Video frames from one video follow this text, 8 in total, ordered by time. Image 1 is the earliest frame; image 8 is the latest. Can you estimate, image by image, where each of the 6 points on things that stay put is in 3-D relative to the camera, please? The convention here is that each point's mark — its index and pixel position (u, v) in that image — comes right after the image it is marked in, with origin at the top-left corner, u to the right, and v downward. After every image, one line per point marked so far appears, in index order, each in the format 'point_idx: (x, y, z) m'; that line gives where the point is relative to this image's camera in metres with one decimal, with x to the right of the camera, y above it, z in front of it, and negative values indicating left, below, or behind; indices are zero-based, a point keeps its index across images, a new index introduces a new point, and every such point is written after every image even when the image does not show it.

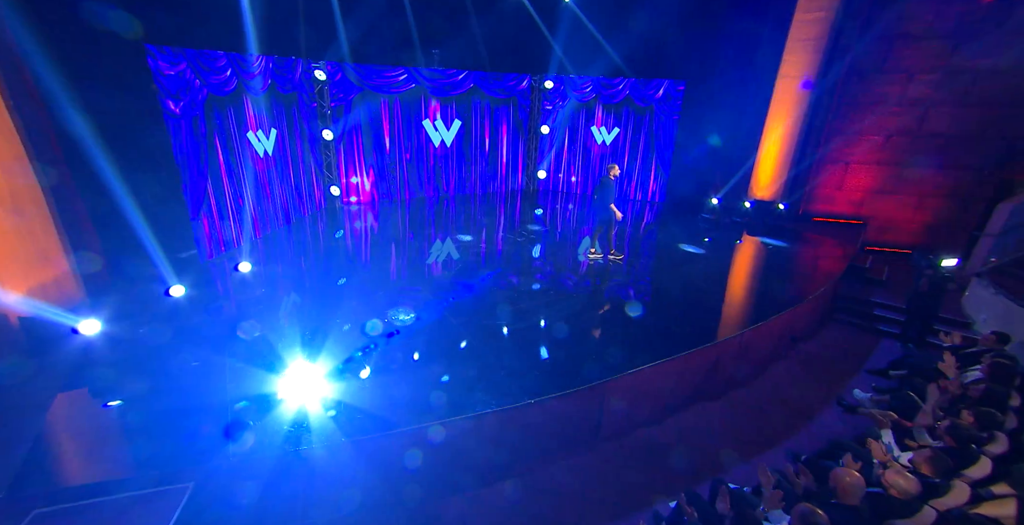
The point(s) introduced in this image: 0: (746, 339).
0: (+2.9, -1.0, +4.9) m
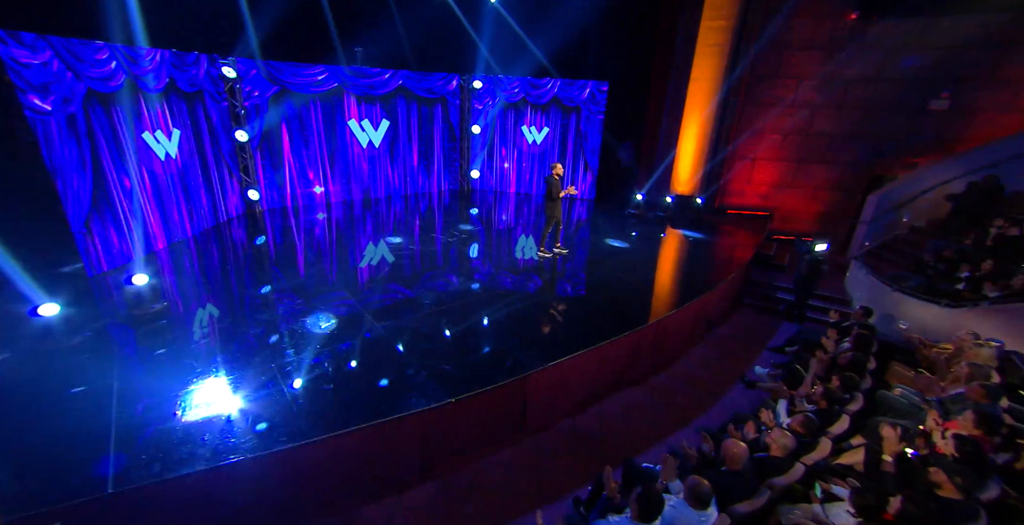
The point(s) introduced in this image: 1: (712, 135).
0: (+2.0, -0.9, +5.3) m
1: (+4.6, +2.9, +8.8) m
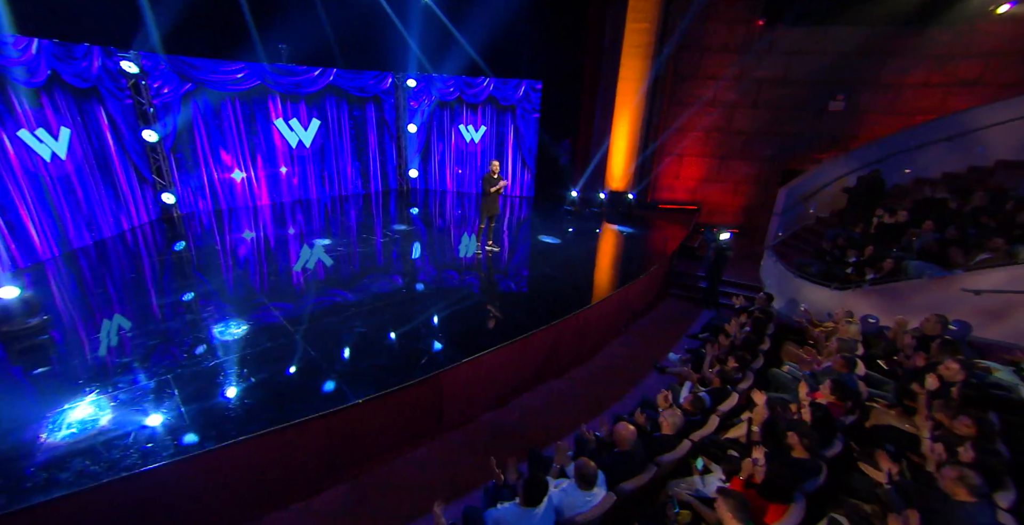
0: (+1.0, -0.8, +5.5) m
1: (+3.1, +3.1, +9.2) m
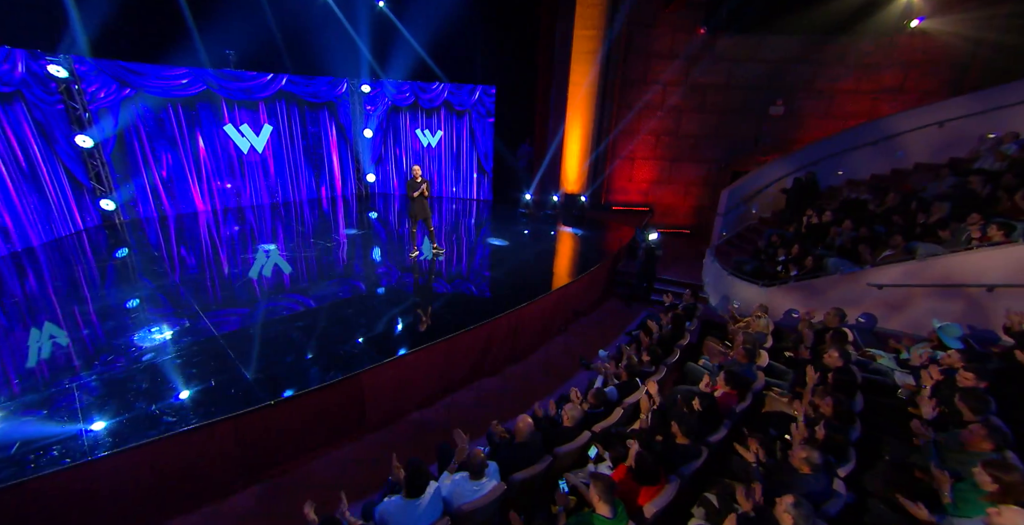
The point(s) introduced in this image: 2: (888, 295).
0: (+0.1, -0.8, +5.6) m
1: (+2.0, +3.0, +9.4) m
2: (+4.9, -0.4, +5.2) m
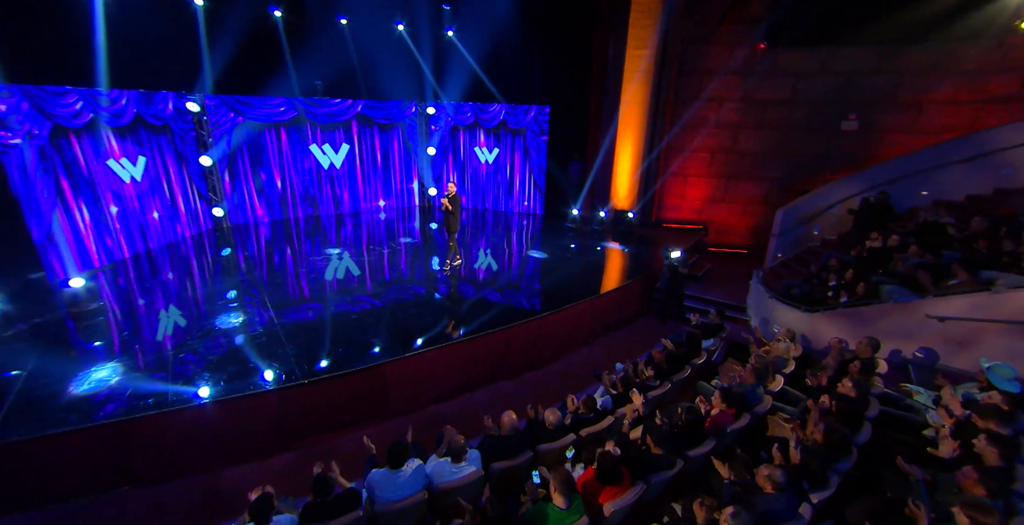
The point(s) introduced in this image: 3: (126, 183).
0: (+0.4, -1.0, +5.9) m
1: (+3.2, +2.6, +9.4) m
2: (+5.1, -0.8, +4.6) m
3: (-7.3, +1.5, +7.4) m
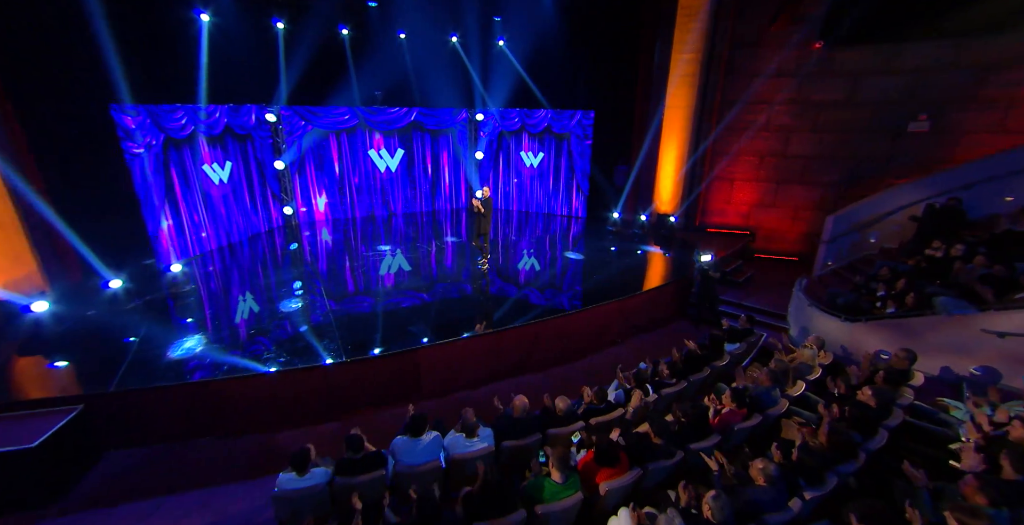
0: (+0.8, -1.0, +6.1) m
1: (+4.1, +2.5, +9.3) m
2: (+5.3, -0.9, +4.2) m
3: (-6.5, +1.8, +8.6) m
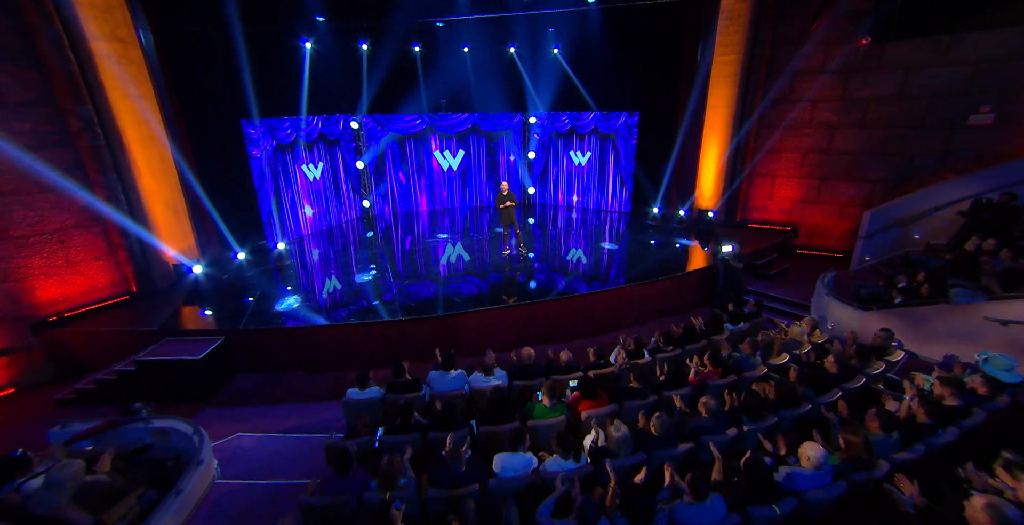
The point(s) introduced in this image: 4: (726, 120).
0: (+1.3, -0.7, +6.9) m
1: (+5.2, +2.6, +9.5) m
2: (+5.5, -0.8, +4.3) m
3: (-5.4, +2.2, +10.5) m
4: (+5.2, +3.5, +9.6) m
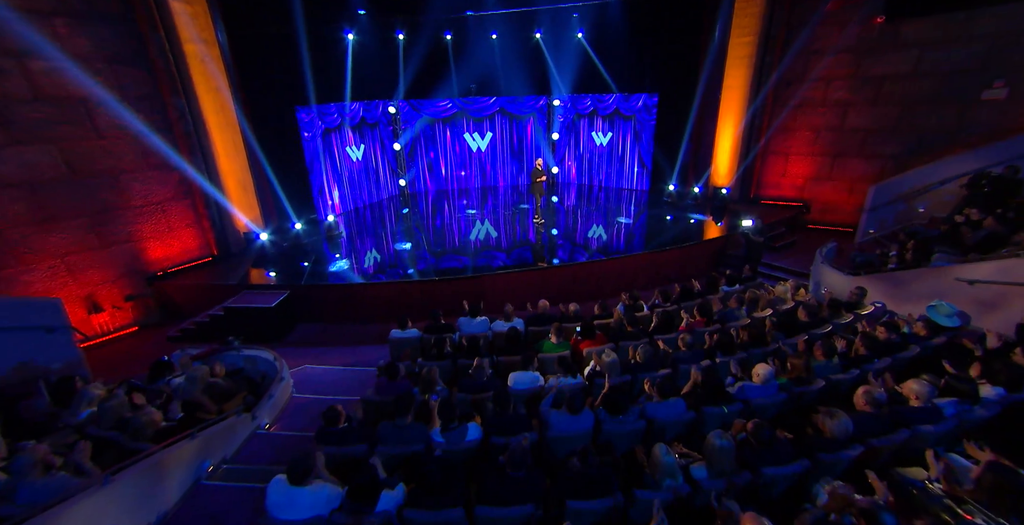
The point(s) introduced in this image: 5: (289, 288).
0: (+1.7, -0.2, +7.6) m
1: (+5.8, +3.3, +9.8) m
2: (+5.7, -0.4, +4.7) m
3: (-4.7, +3.0, +11.6) m
4: (+5.8, +4.1, +9.9) m
5: (-3.9, -0.5, +6.8) m
